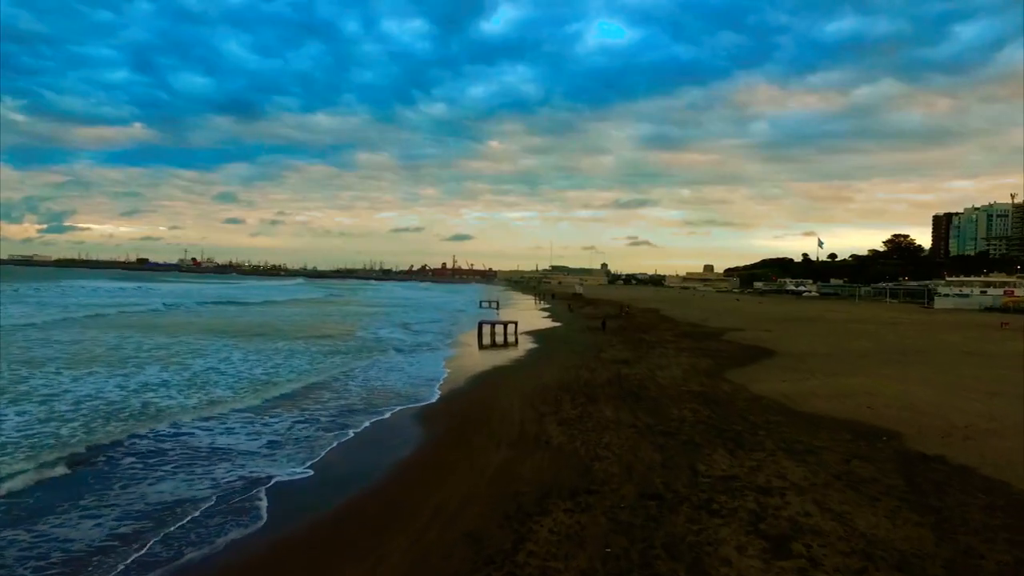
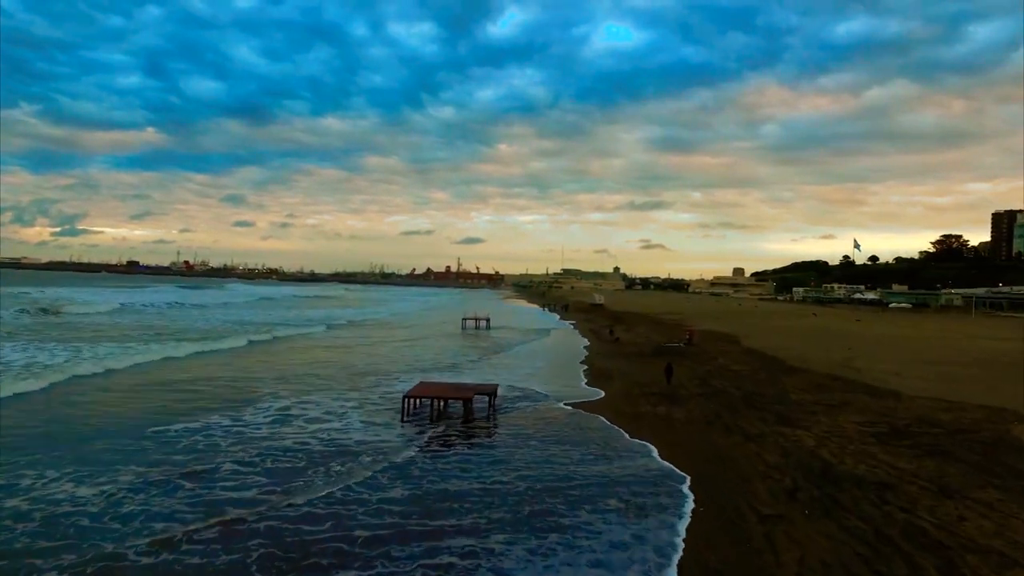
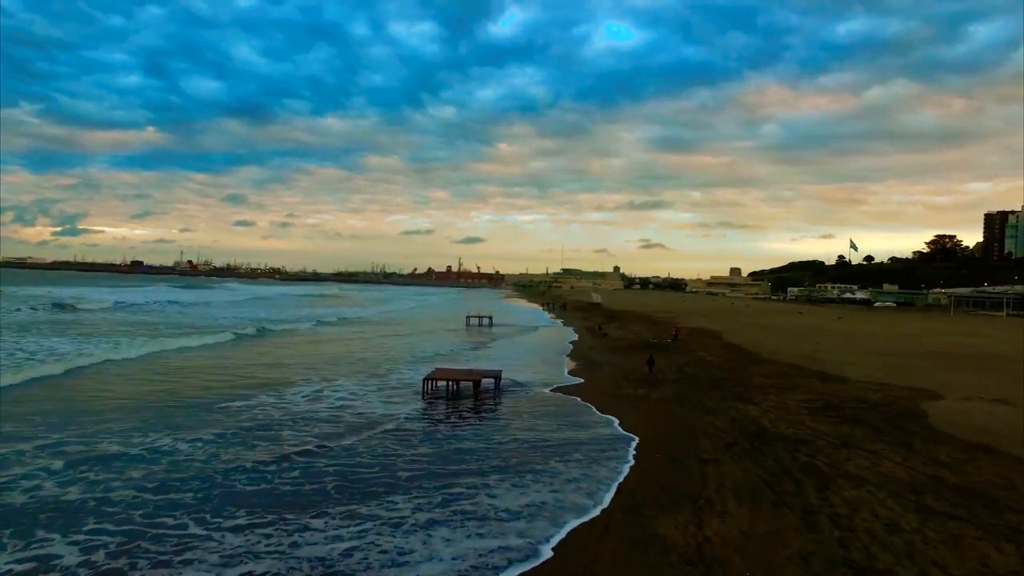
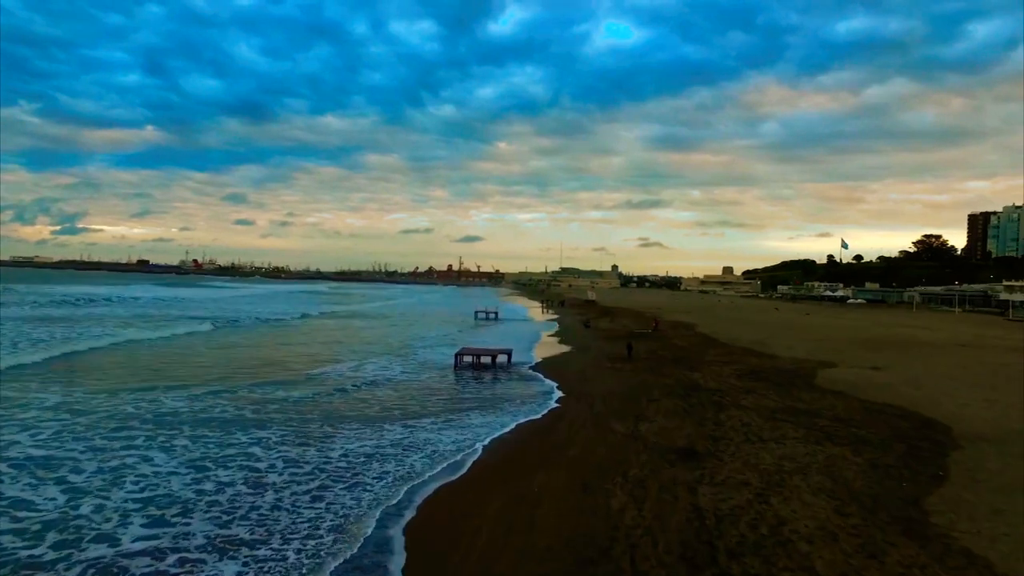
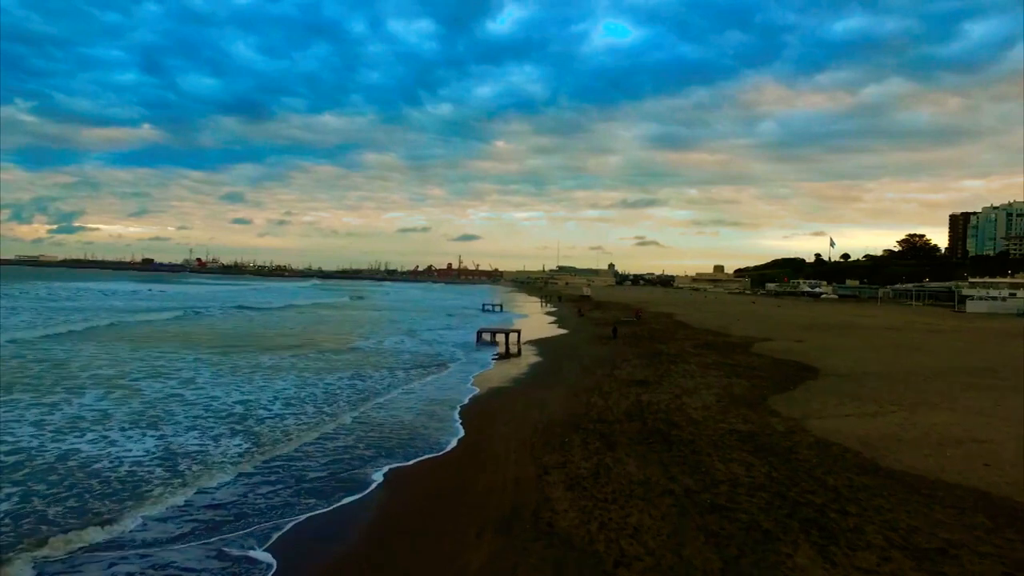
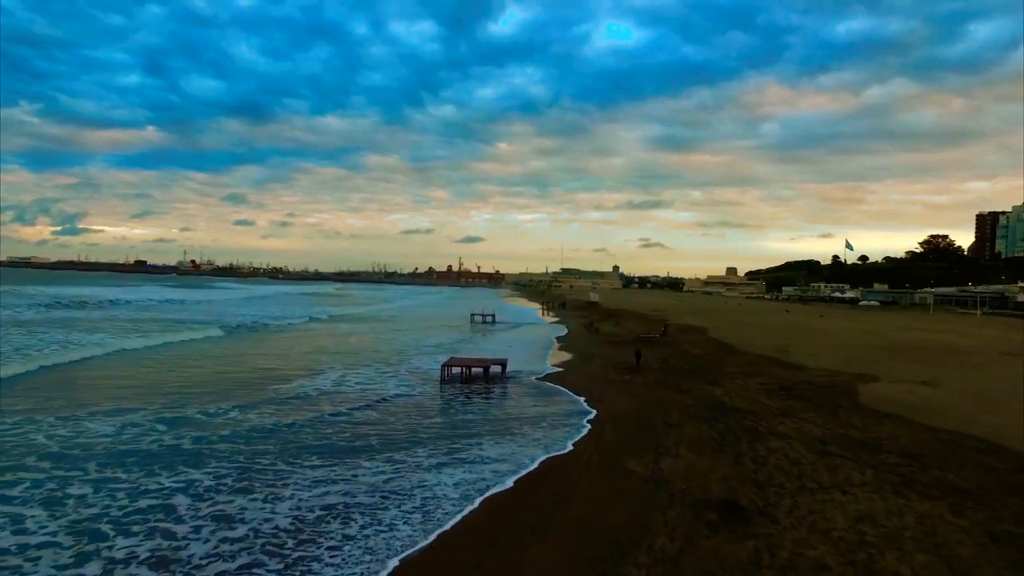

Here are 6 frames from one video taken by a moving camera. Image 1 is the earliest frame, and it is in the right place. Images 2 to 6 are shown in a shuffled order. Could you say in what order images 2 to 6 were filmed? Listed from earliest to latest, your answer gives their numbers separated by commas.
5, 4, 6, 3, 2
